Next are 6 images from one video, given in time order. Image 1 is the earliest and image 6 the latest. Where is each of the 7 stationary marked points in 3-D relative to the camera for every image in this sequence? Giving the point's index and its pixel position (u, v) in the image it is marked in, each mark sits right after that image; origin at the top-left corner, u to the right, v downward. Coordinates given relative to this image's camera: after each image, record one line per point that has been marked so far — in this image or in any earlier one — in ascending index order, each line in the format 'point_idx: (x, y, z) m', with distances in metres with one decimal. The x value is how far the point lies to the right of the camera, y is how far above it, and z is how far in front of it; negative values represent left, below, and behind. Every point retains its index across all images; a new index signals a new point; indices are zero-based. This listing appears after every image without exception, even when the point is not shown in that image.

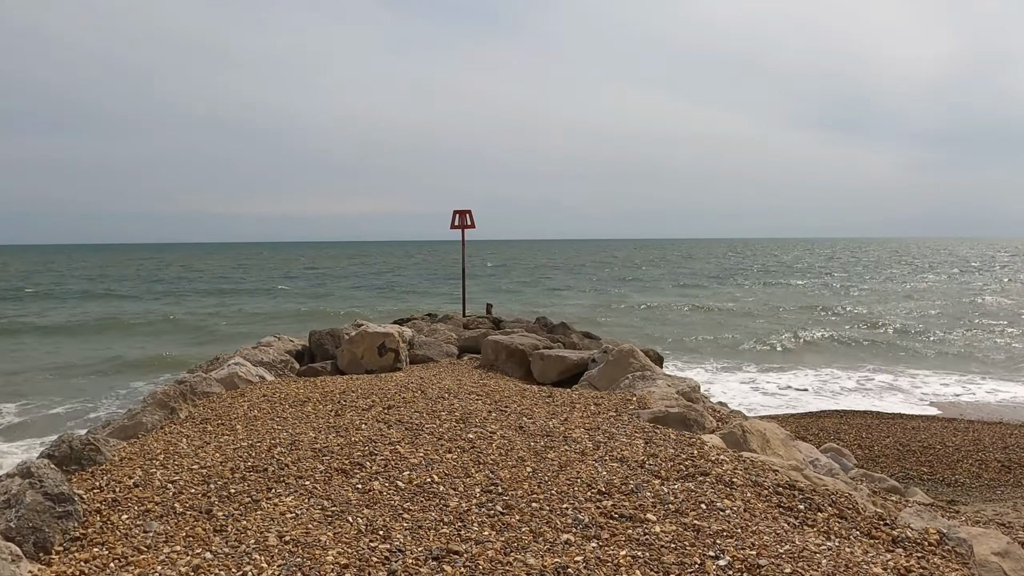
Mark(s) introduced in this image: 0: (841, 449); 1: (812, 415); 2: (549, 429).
0: (+5.4, -2.6, +9.8) m
1: (+6.1, -2.6, +12.2) m
2: (+0.3, -1.1, +4.6) m
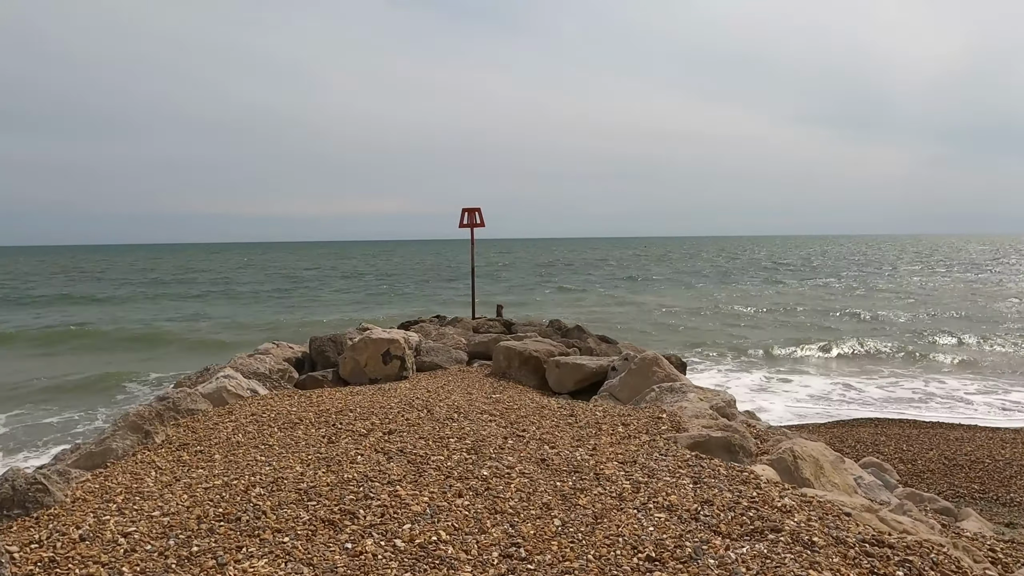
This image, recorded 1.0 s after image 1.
0: (+5.7, -2.7, +9.1) m
1: (+6.4, -2.6, +11.5) m
2: (+0.4, -1.1, +3.9) m
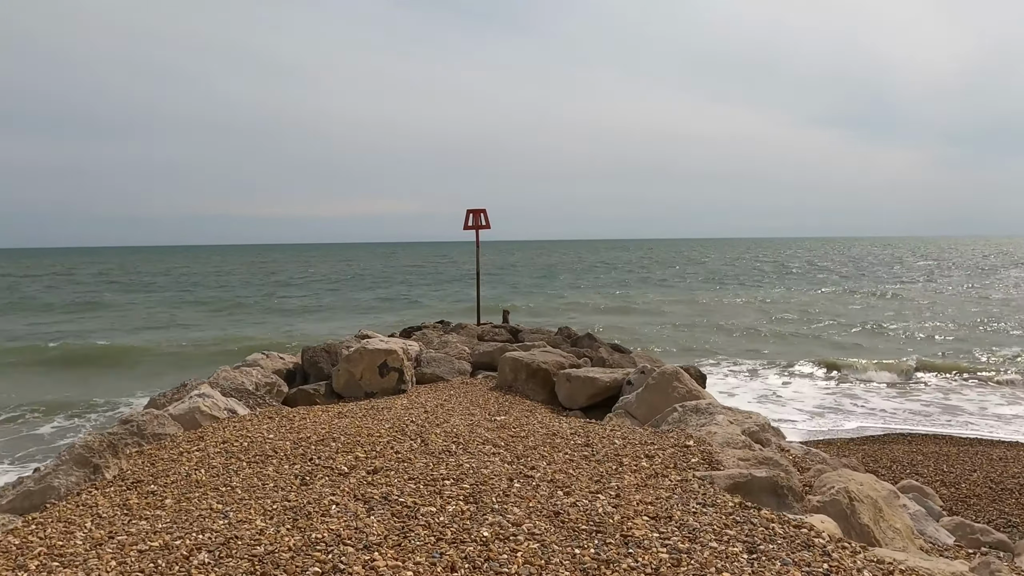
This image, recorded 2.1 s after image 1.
0: (+5.8, -2.8, +8.3) m
1: (+6.5, -2.8, +10.7) m
2: (+0.5, -1.2, +3.2) m
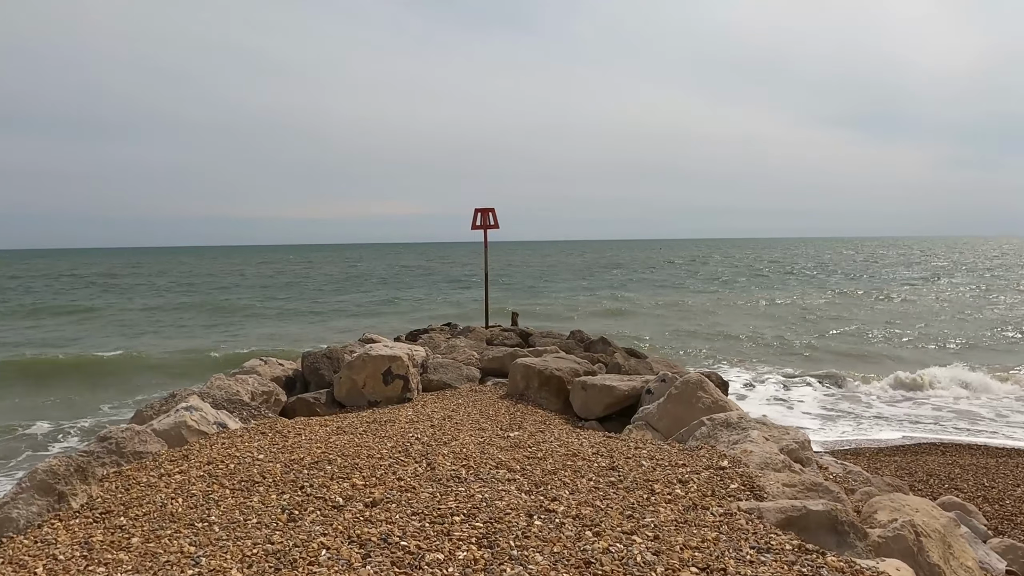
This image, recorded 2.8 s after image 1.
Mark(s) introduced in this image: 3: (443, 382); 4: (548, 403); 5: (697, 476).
0: (+5.9, -2.8, +7.7) m
1: (+6.7, -2.8, +10.1) m
2: (+0.6, -1.2, +2.7) m
3: (-1.0, -1.4, +9.0) m
4: (+0.5, -1.6, +8.2) m
5: (+1.3, -1.4, +4.4) m
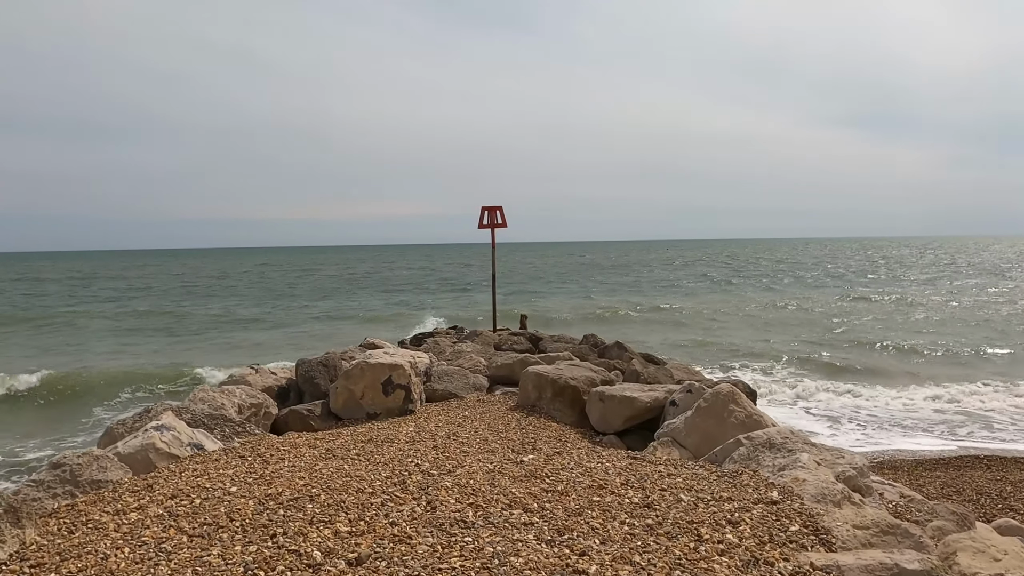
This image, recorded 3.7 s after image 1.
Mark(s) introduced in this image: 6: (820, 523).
0: (+6.0, -2.8, +7.0) m
1: (+6.8, -2.8, +9.4) m
2: (+0.6, -1.3, +2.0) m
3: (-0.9, -1.5, +8.3) m
4: (+0.6, -1.6, +7.6) m
5: (+1.4, -1.4, +3.7) m
6: (+1.9, -1.4, +3.6) m
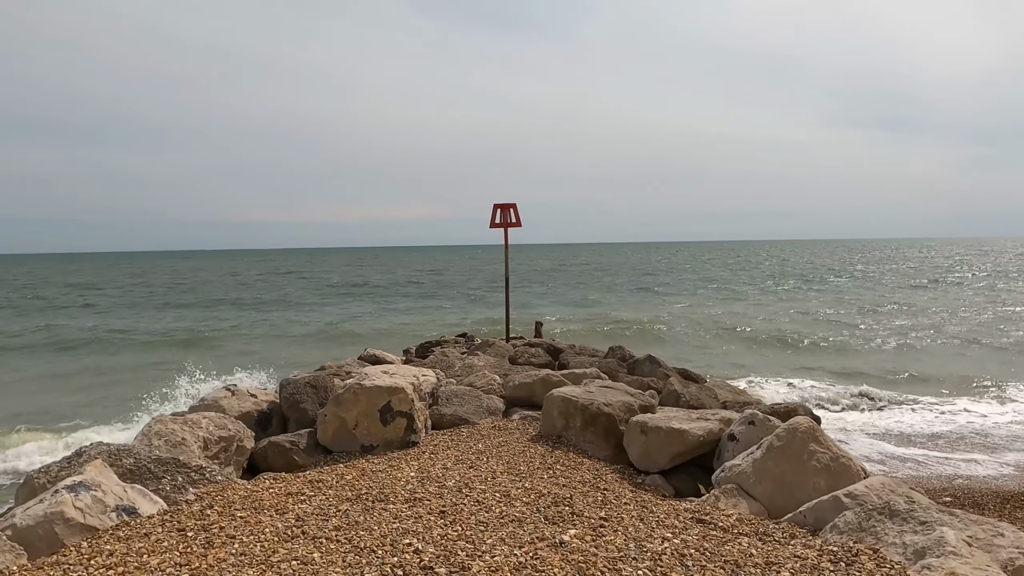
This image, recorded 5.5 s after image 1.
0: (+6.3, -2.9, +5.6) m
1: (+7.1, -2.9, +8.0) m
2: (+0.8, -1.3, +0.7) m
3: (-0.6, -1.5, +7.1) m
4: (+0.9, -1.7, +6.3) m
5: (+1.6, -1.5, +2.4) m
6: (+2.0, -1.5, +2.3) m
